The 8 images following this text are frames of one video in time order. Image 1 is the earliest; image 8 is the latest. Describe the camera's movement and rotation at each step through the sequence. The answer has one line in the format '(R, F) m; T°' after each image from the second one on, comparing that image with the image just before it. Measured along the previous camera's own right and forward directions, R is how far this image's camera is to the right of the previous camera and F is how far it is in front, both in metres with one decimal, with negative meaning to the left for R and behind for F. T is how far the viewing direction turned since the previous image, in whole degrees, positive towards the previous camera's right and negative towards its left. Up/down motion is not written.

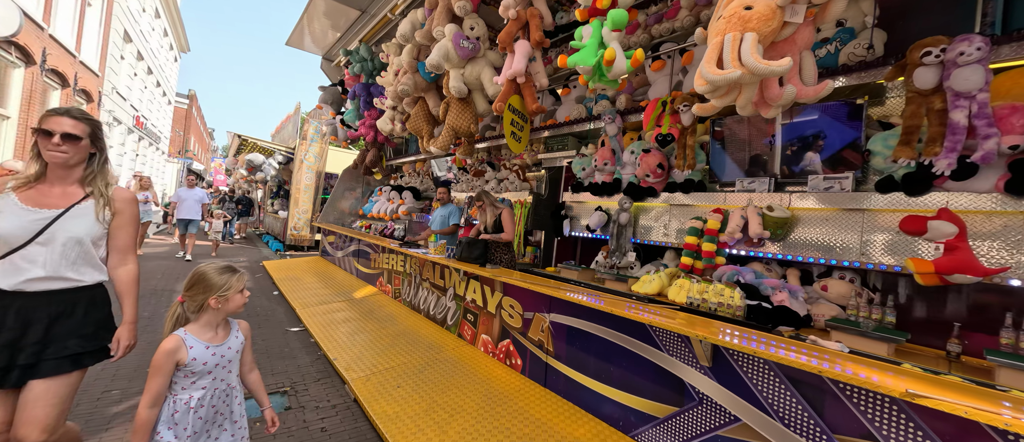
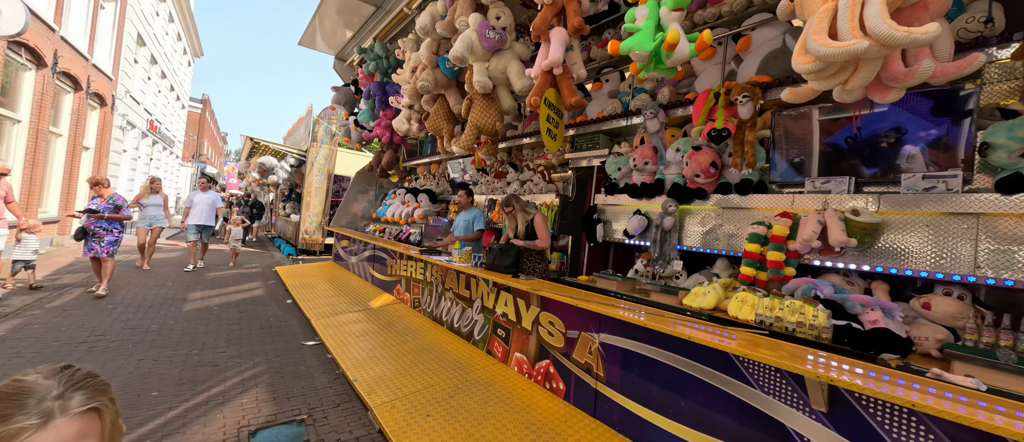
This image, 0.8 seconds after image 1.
(-0.2, +0.3) m; -1°
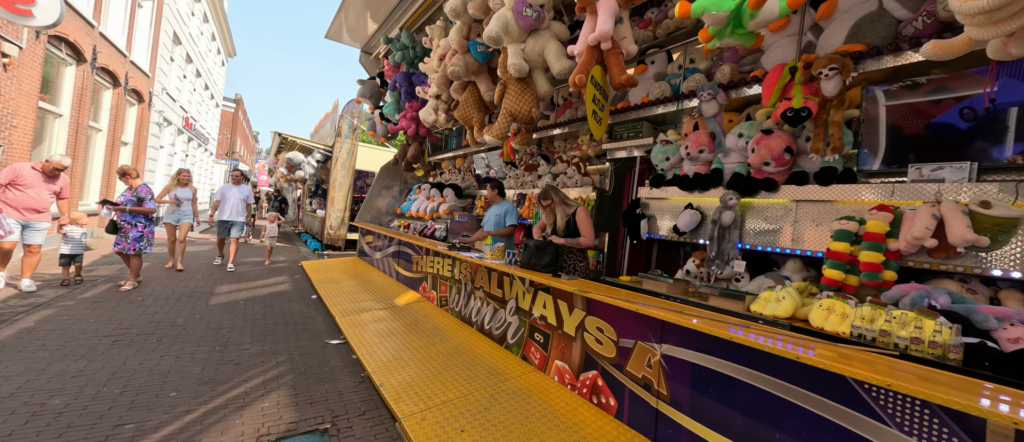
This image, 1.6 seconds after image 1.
(-0.2, +0.3) m; -3°
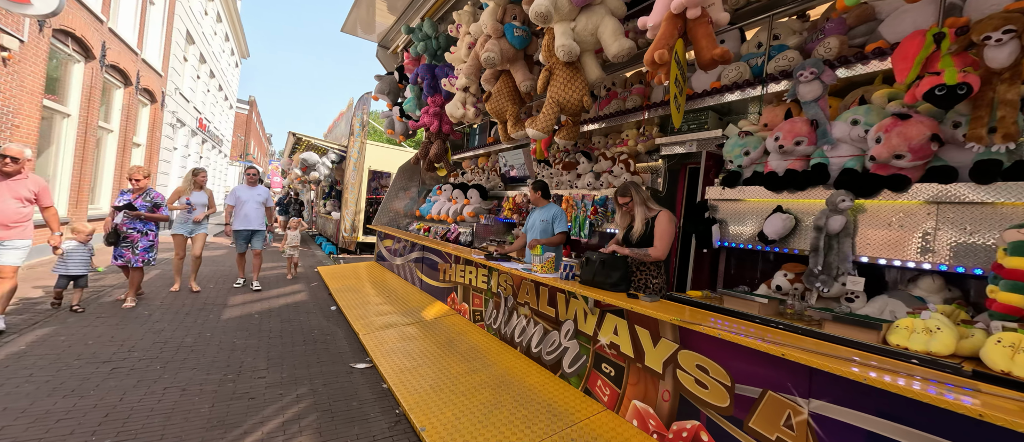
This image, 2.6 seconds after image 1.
(-0.4, +0.5) m; -2°
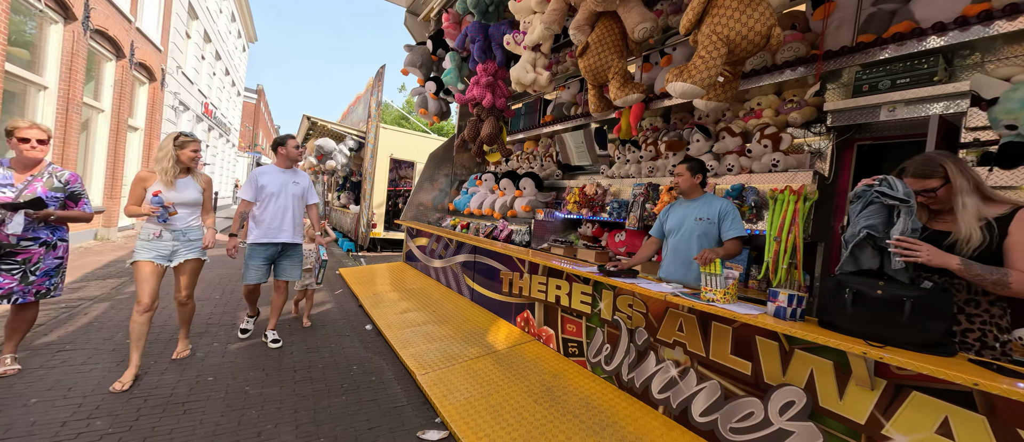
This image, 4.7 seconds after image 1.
(-0.8, +1.0) m; -1°
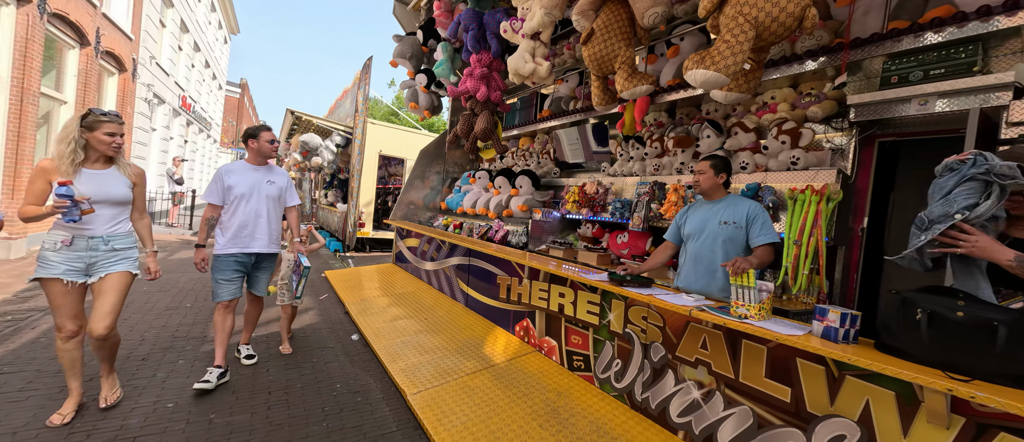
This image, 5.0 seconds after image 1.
(-0.1, +0.2) m; +1°
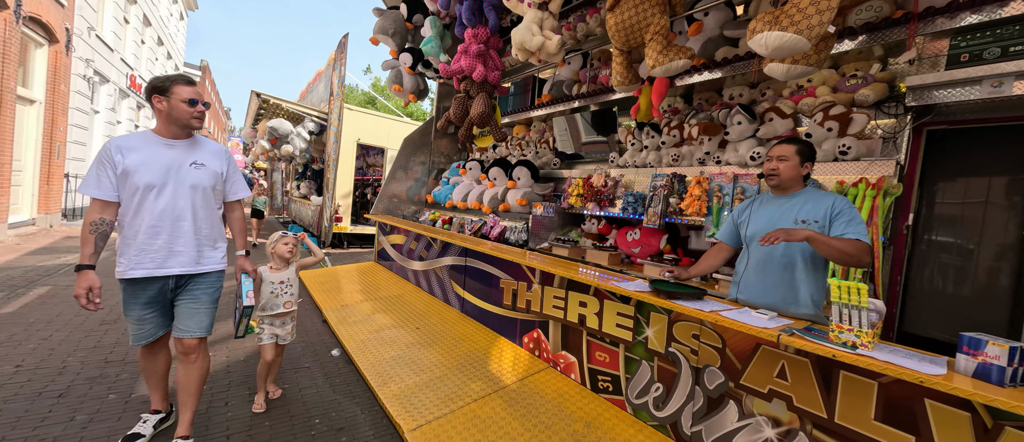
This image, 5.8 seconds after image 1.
(-0.2, +0.4) m; +3°
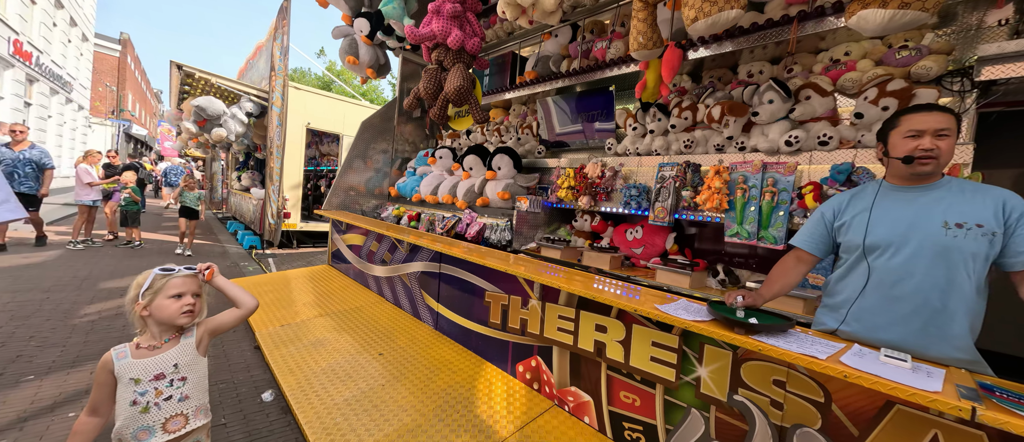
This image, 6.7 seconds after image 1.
(-0.2, +0.6) m; +6°
